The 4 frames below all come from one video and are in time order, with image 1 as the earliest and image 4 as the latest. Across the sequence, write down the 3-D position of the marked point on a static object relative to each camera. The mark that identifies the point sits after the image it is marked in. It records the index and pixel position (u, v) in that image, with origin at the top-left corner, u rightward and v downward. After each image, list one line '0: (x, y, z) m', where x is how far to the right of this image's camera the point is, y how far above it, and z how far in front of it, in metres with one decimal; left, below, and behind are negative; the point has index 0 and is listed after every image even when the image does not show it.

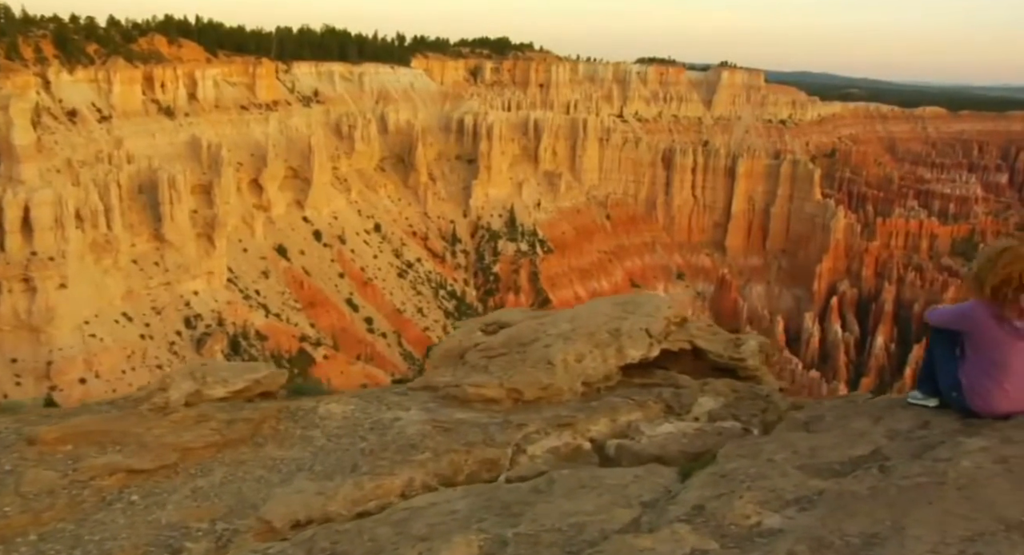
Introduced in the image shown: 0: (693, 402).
0: (+1.6, -1.1, +6.8) m
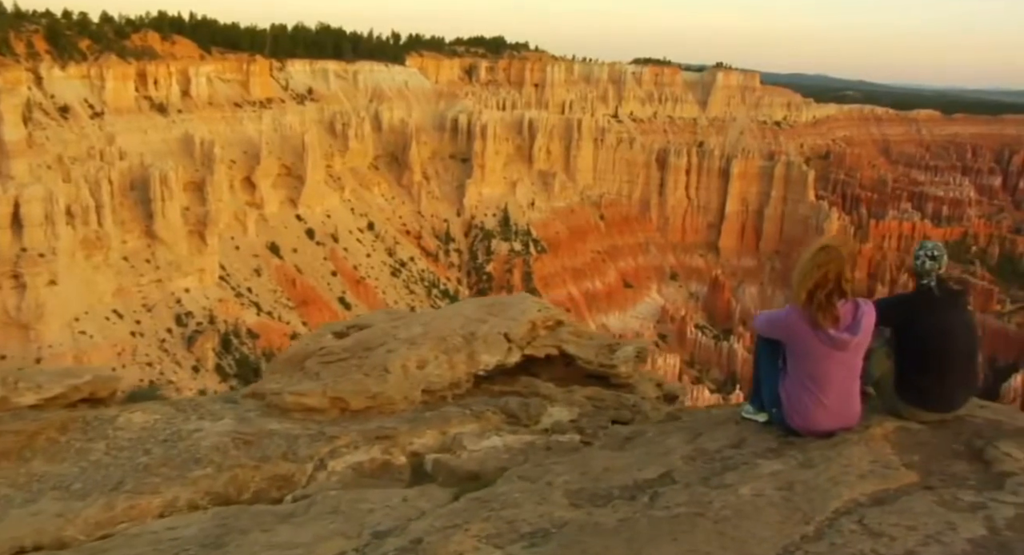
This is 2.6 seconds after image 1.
0: (+0.3, -1.1, +6.4) m
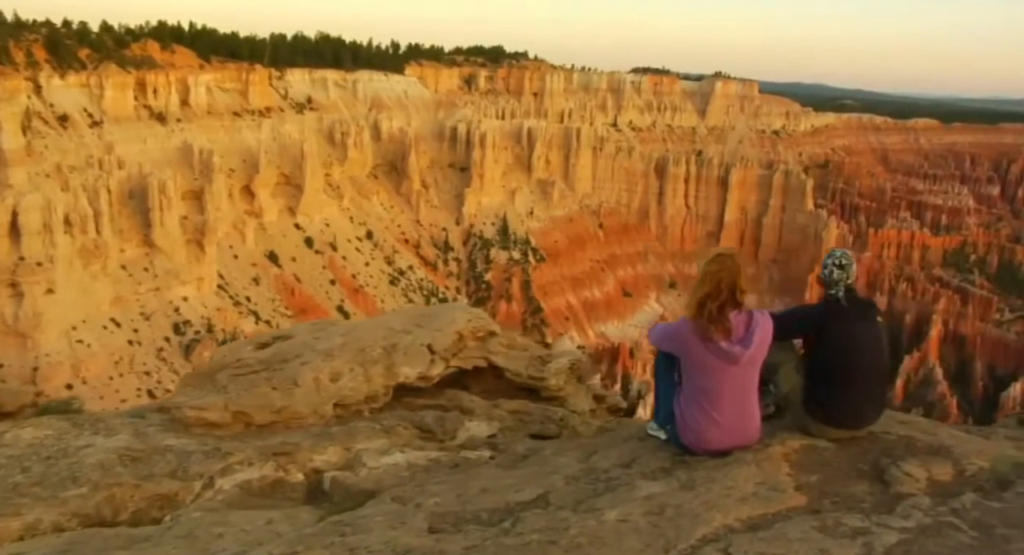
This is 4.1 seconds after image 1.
0: (-0.4, -1.2, +6.1) m
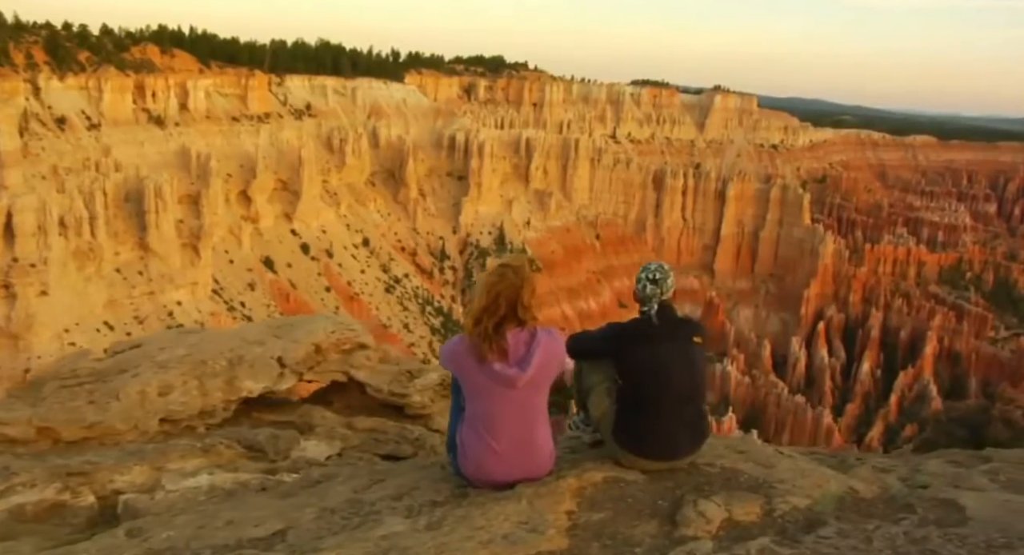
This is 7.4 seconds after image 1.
0: (-1.6, -1.2, +5.7) m
